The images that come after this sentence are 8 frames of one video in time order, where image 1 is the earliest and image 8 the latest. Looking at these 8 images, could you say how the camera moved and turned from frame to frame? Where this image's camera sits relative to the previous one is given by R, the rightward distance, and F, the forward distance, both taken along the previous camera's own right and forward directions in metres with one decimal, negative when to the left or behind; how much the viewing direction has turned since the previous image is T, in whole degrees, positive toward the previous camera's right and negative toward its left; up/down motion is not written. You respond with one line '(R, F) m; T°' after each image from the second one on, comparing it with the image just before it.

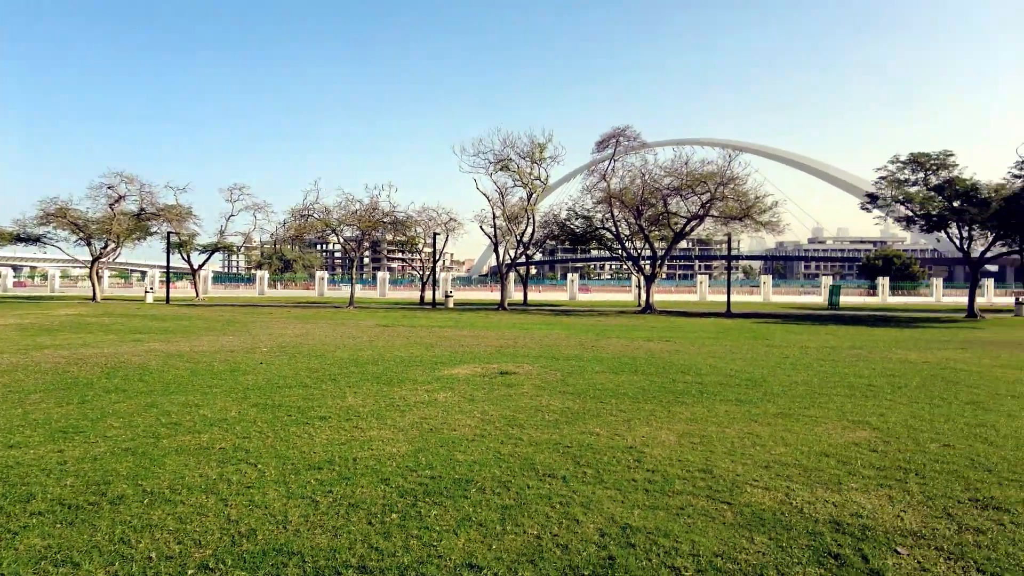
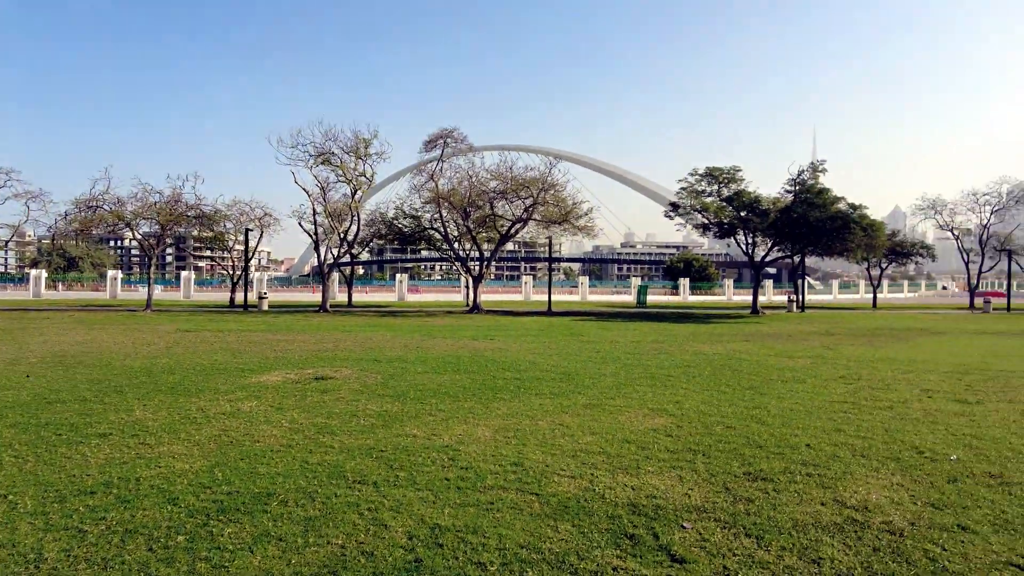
(+0.2, +0.1) m; +14°
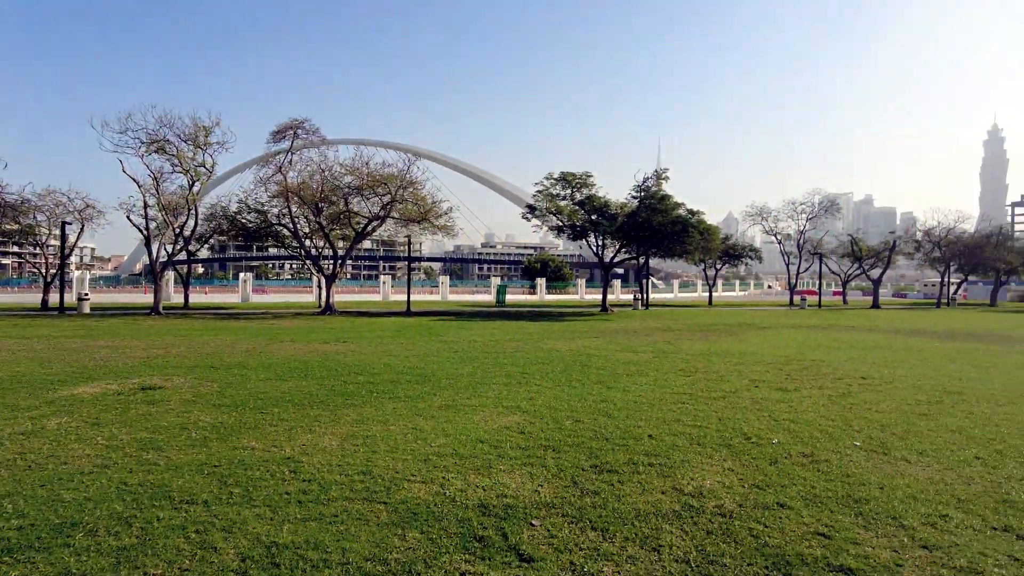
(+0.1, +0.1) m; +12°
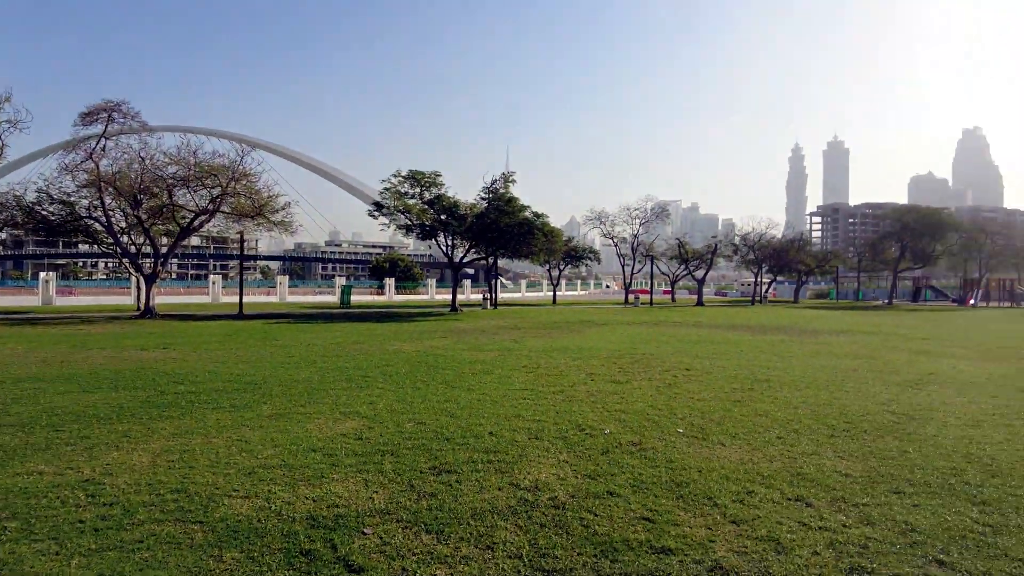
(+0.2, +0.1) m; +13°
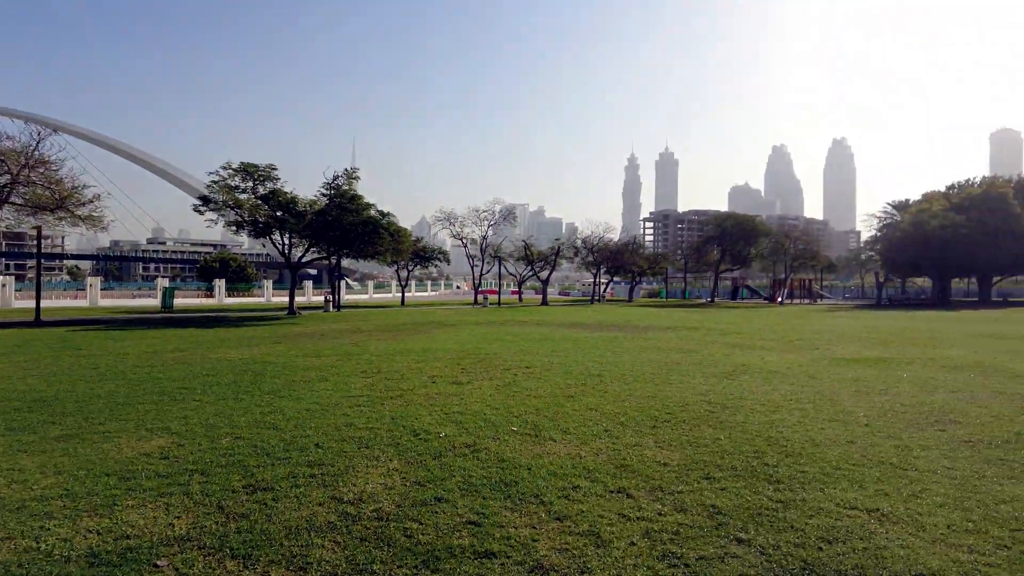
(+0.2, +0.2) m; +13°
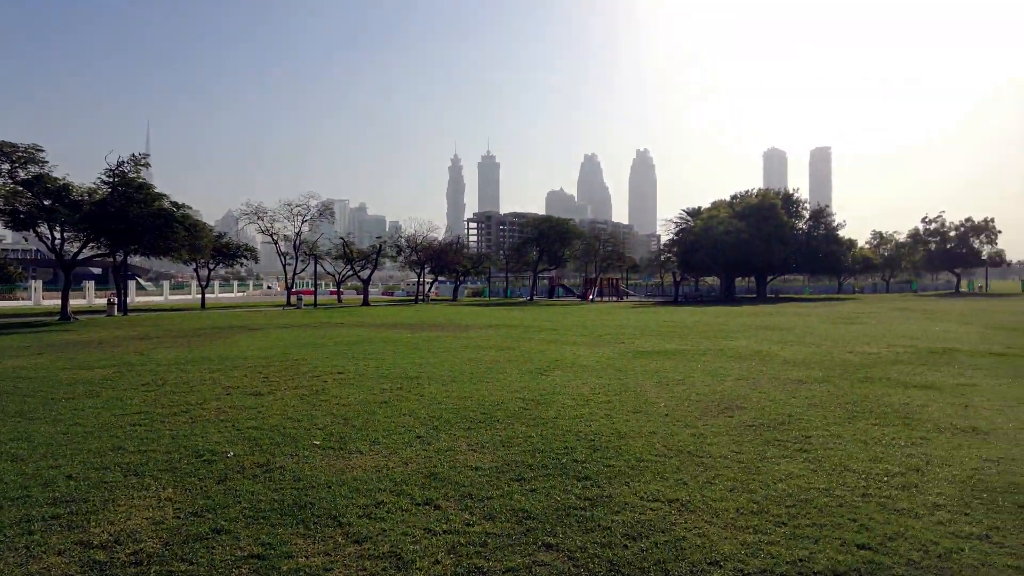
(+0.2, +0.4) m; +15°
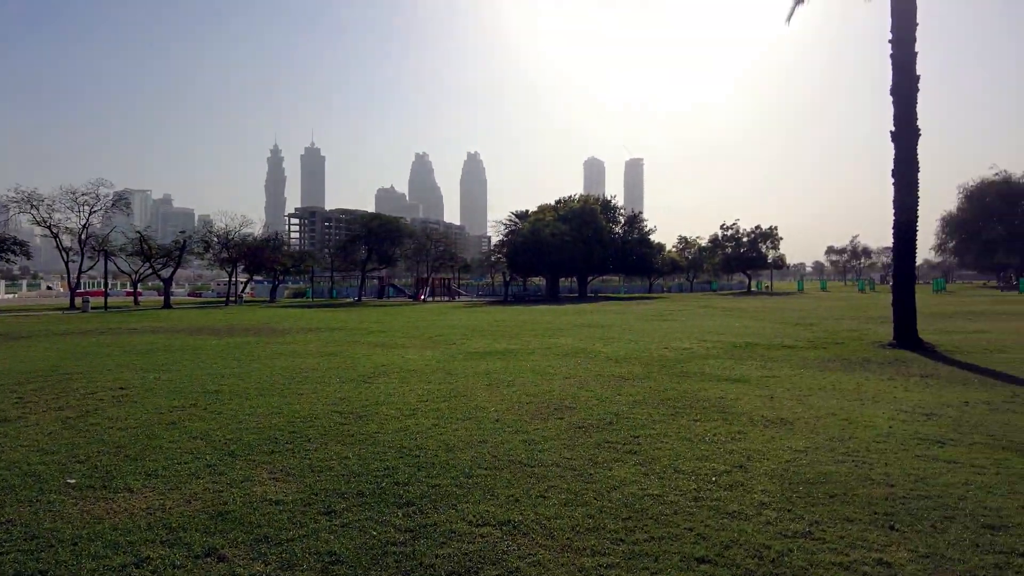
(+0.1, +0.6) m; +15°
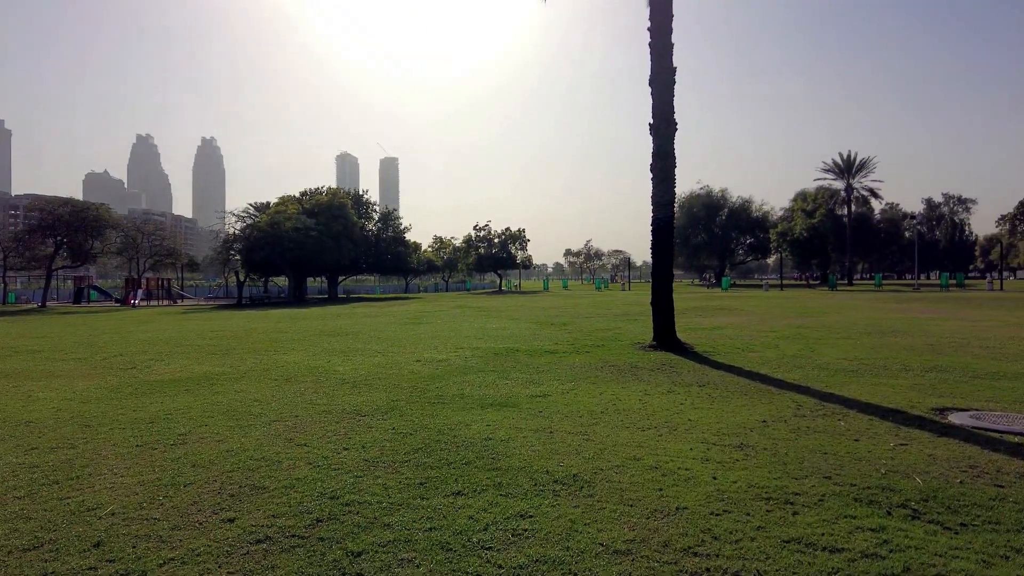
(+0.8, +2.9) m; +21°
